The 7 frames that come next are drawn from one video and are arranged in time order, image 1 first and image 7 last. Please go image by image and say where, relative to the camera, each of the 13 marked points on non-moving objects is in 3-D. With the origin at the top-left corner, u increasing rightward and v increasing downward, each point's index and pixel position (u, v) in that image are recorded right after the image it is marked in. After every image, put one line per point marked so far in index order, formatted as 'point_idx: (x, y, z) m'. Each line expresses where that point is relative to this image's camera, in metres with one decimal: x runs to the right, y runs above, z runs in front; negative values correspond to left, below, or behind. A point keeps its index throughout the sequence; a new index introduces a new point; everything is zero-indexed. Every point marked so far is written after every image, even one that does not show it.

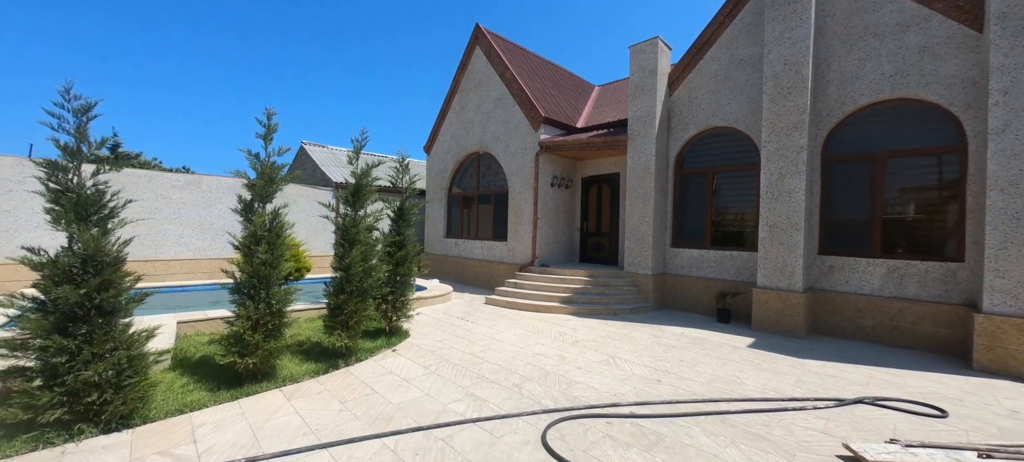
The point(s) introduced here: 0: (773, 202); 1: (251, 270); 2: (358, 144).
0: (+5.2, +0.6, +8.0) m
1: (-3.2, -0.5, +4.9) m
2: (-2.3, +1.3, +6.0) m
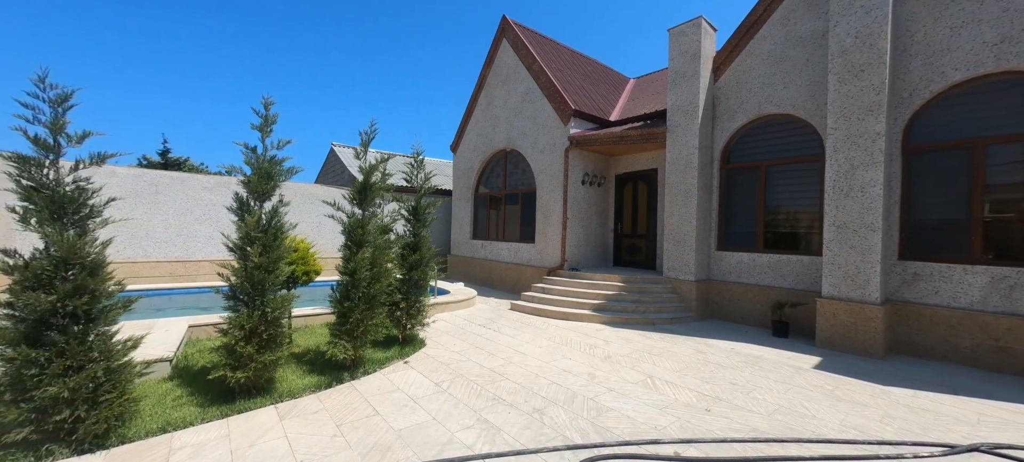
0: (+5.6, +0.5, +6.9) m
1: (-3.0, -0.5, +4.5) m
2: (-2.0, +1.3, +5.5) m
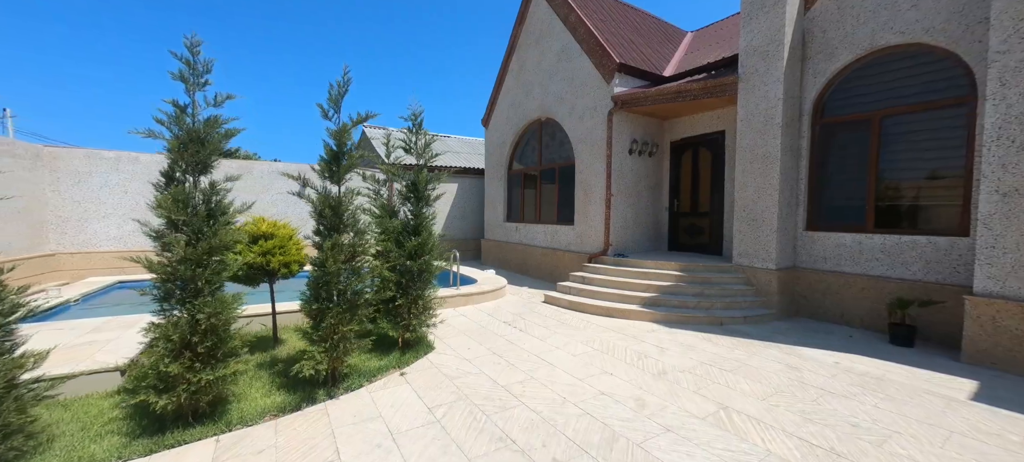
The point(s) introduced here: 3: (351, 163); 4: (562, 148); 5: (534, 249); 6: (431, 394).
0: (+5.9, +0.9, +4.8) m
1: (-2.9, -0.3, +3.4) m
2: (-1.9, +1.5, +4.3) m
3: (-1.7, +0.7, +4.3) m
4: (+1.3, +2.2, +10.5) m
5: (+0.6, -0.5, +11.1) m
6: (-0.9, -1.7, +4.4) m
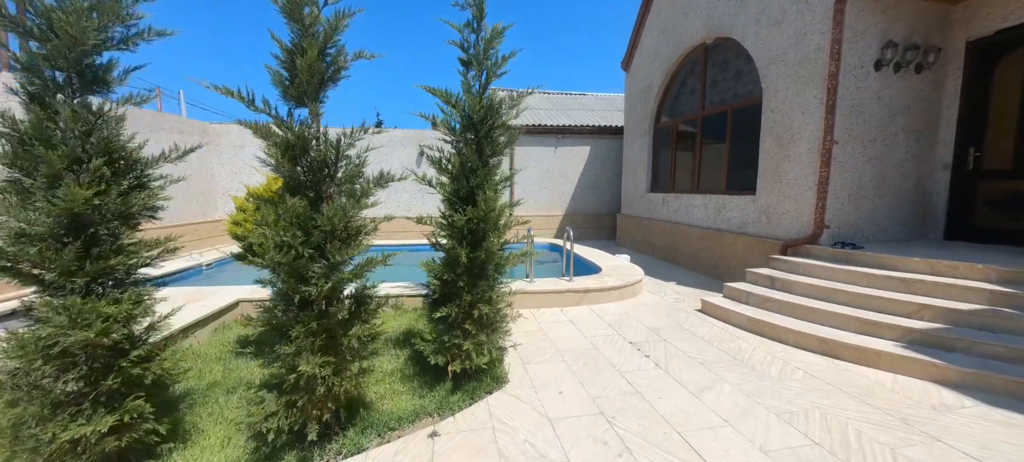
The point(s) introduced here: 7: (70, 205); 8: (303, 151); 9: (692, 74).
0: (+6.2, +0.9, +0.1) m
1: (-2.5, -0.1, +2.0) m
2: (-1.2, +1.7, +2.3) m
3: (-1.1, +1.0, +2.3) m
4: (+3.9, +2.6, +7.0) m
5: (+3.4, 0.0, +8.0) m
6: (-0.3, -1.5, +2.3) m
7: (-2.2, +0.1, +2.0) m
8: (-1.3, +0.5, +2.5) m
9: (+3.7, +3.2, +8.3) m
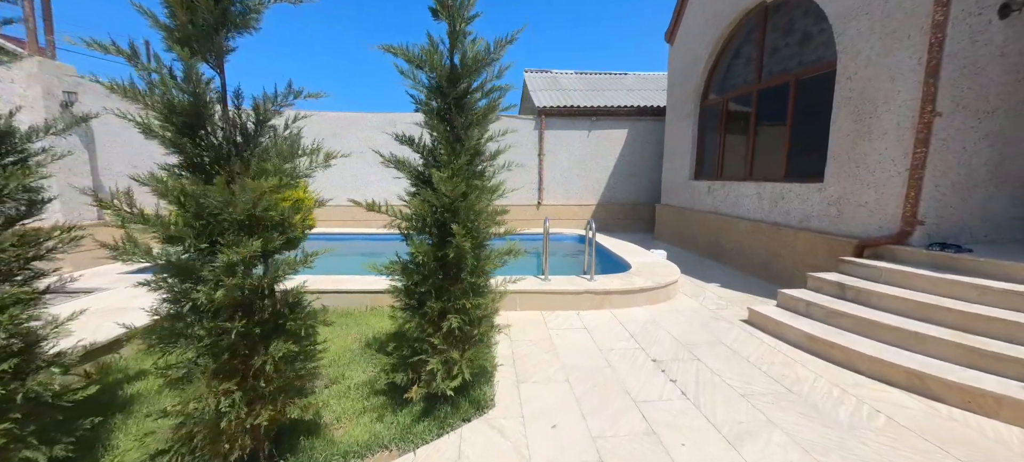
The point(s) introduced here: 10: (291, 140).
0: (+5.7, +0.8, -1.2) m
1: (-2.8, 0.0, +1.6) m
2: (-1.4, +1.8, +1.7) m
3: (-1.3, +1.0, +1.7) m
4: (+4.2, +2.7, +5.8) m
5: (+3.8, +0.1, +6.9) m
6: (-0.6, -1.5, +1.7) m
7: (-2.4, +0.2, +1.6) m
8: (-1.5, +0.5, +1.9) m
9: (+4.1, +3.3, +7.1) m
10: (-1.2, +0.5, +2.2) m
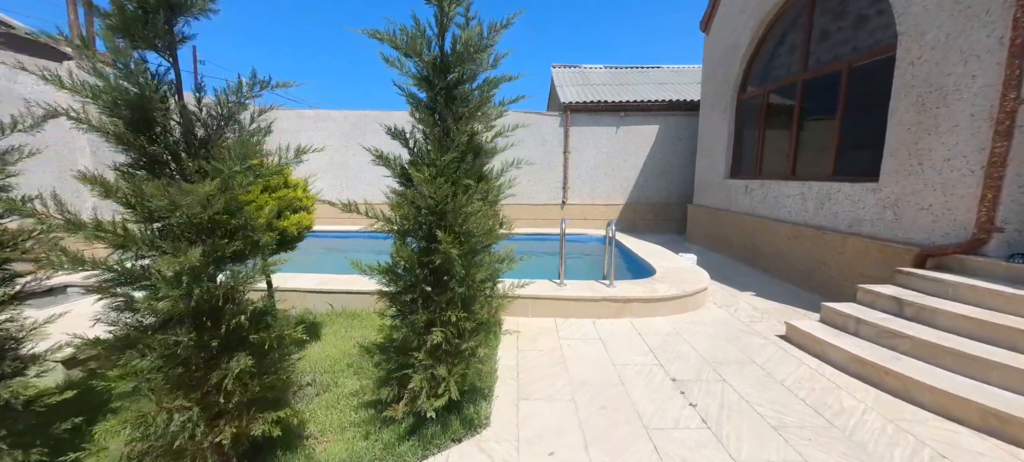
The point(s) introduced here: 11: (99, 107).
0: (+5.4, +0.7, -1.9) m
1: (-2.9, 0.0, +1.6) m
2: (-1.5, +1.7, +1.6) m
3: (-1.4, +1.0, +1.5) m
4: (+4.5, +2.6, +5.2) m
5: (+4.1, +0.1, +6.3) m
6: (-0.7, -1.5, +1.4) m
7: (-2.6, +0.2, +1.5) m
8: (-1.5, +0.5, +1.7) m
9: (+4.5, +3.3, +6.4) m
10: (-1.2, +0.5, +2.0) m
11: (-1.7, +0.5, +1.7) m
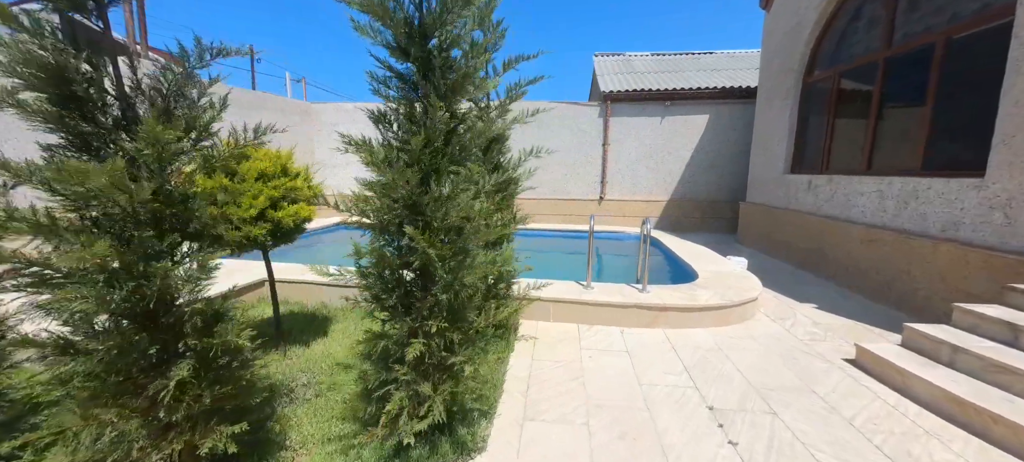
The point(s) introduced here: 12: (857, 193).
0: (+4.9, +0.5, -2.9) m
1: (-2.9, +0.1, +1.5) m
2: (-1.5, +1.8, +1.3) m
3: (-1.5, +1.0, +1.3) m
4: (+4.8, +2.6, +4.3) m
5: (+4.4, 0.0, +5.4) m
6: (-0.8, -1.5, +1.2) m
7: (-2.6, +0.3, +1.4) m
8: (-1.6, +0.5, +1.5) m
9: (+4.9, +3.2, +5.5) m
10: (-1.3, +0.5, +1.7) m
11: (-1.7, +0.6, +1.5) m
12: (+4.6, +0.5, +5.4) m
